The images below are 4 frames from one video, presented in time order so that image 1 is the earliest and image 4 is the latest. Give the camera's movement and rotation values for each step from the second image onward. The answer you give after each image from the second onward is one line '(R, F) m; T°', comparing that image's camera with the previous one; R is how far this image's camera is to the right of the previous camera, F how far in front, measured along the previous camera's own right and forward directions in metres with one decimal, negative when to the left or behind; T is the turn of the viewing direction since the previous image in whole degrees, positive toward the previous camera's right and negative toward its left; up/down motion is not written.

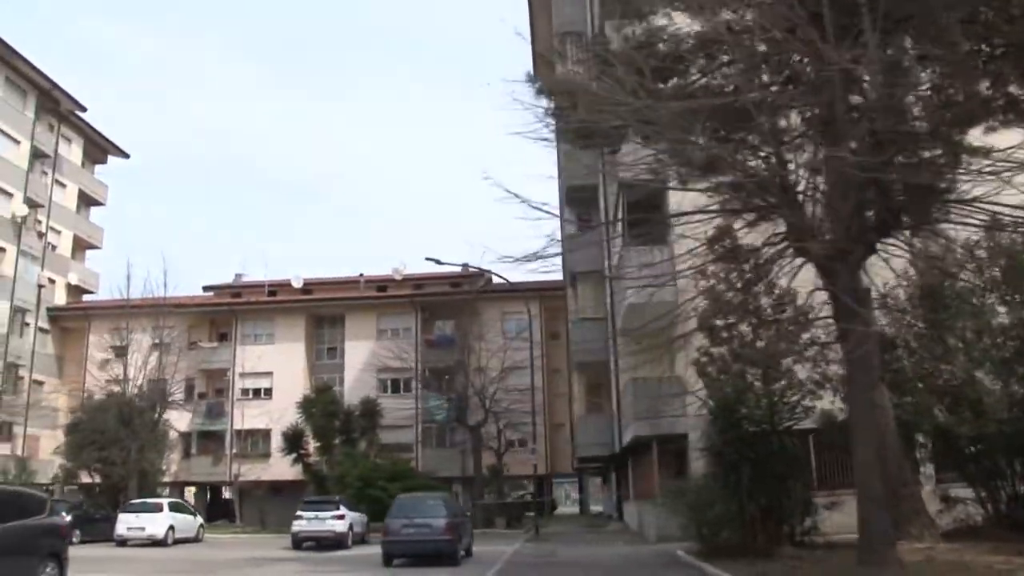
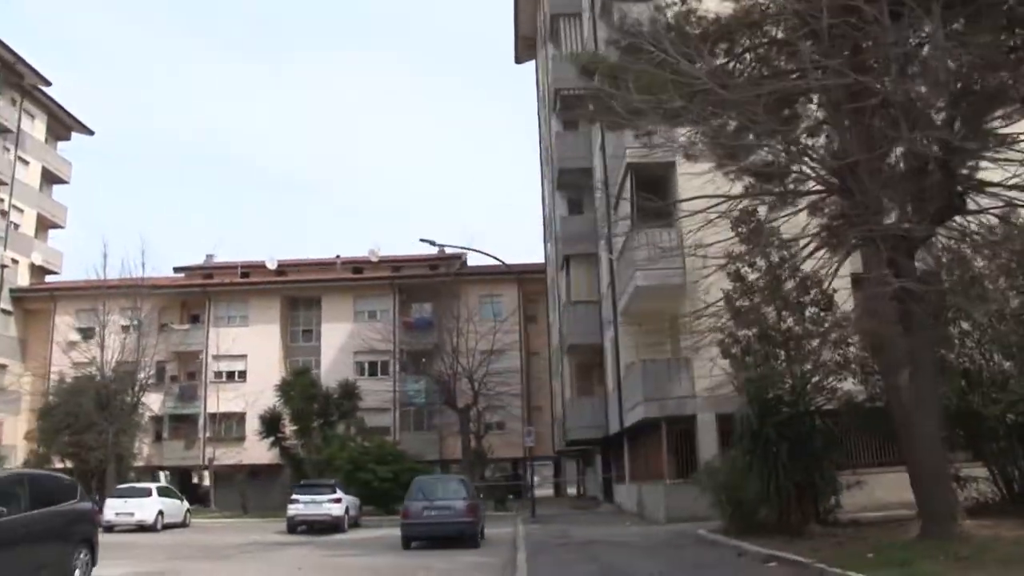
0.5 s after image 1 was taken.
(-3.9, +0.2) m; +5°
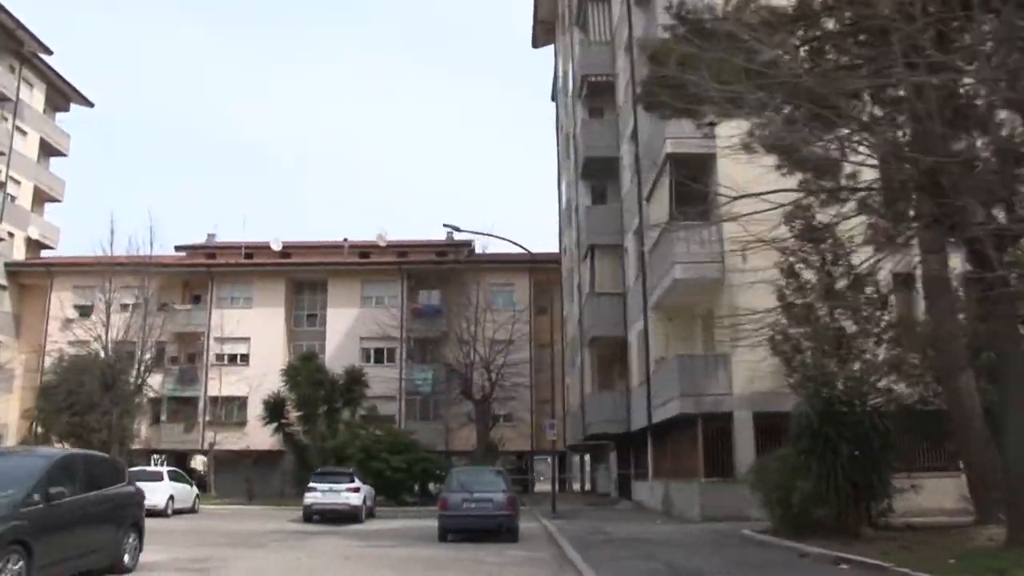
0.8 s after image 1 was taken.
(-3.2, +1.0) m; +3°
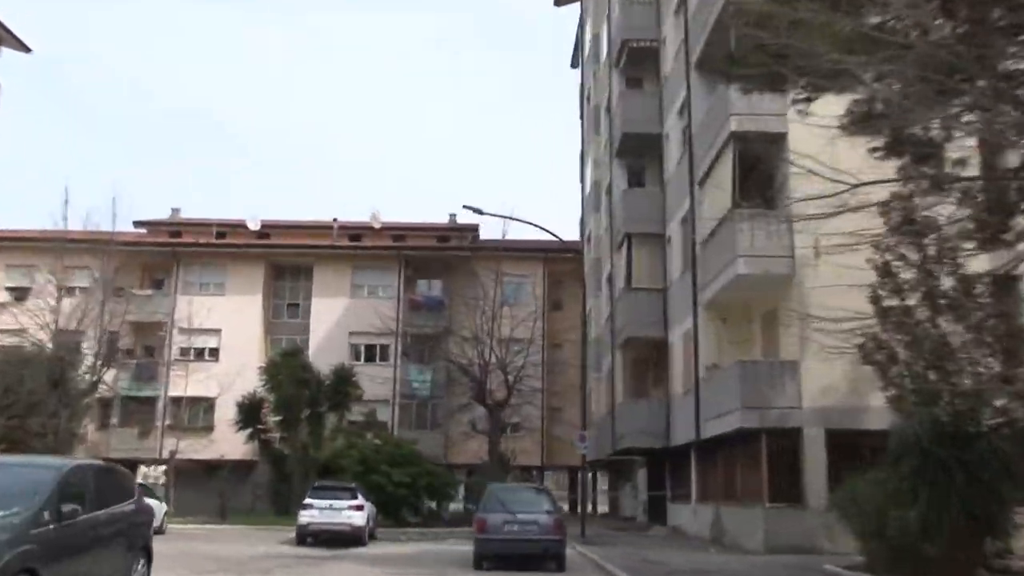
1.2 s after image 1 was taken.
(-4.1, +6.0) m; +4°
